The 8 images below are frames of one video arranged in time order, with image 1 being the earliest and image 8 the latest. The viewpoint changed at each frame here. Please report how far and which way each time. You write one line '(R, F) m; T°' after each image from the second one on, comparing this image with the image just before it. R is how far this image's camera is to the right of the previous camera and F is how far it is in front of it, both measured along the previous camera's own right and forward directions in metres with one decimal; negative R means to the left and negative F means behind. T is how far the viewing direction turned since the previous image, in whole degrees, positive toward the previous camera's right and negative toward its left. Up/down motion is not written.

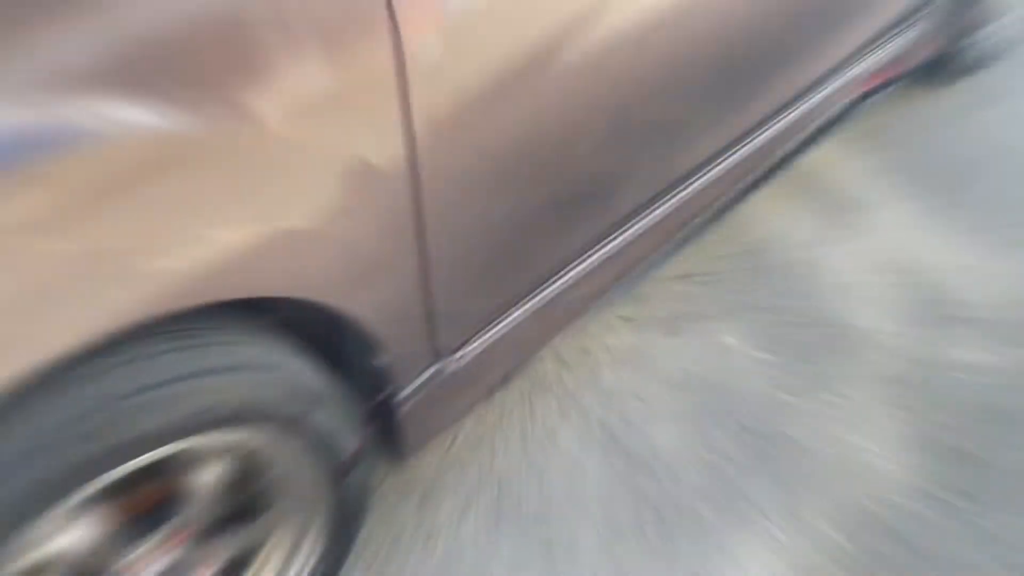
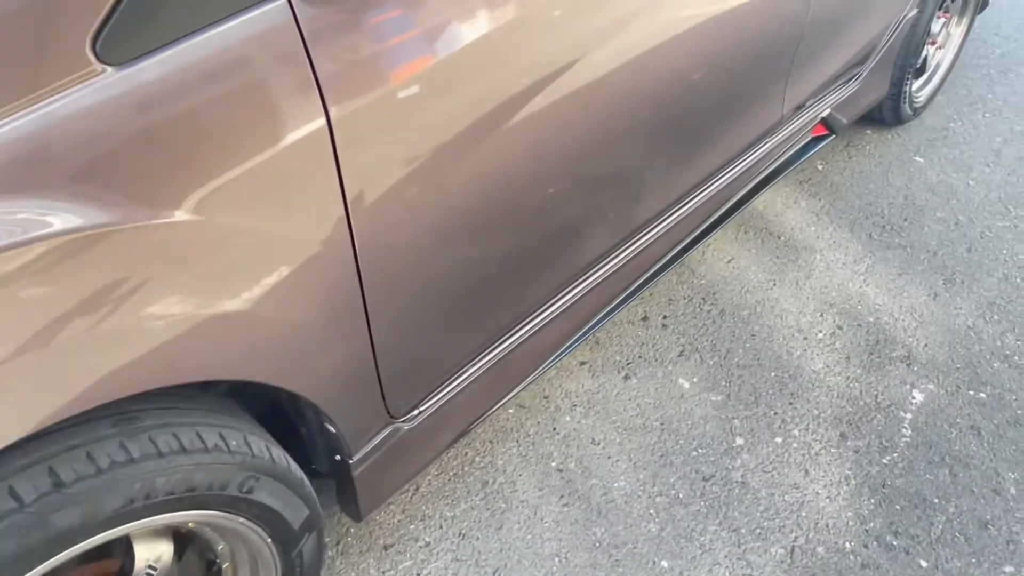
(+0.1, -0.1) m; +1°
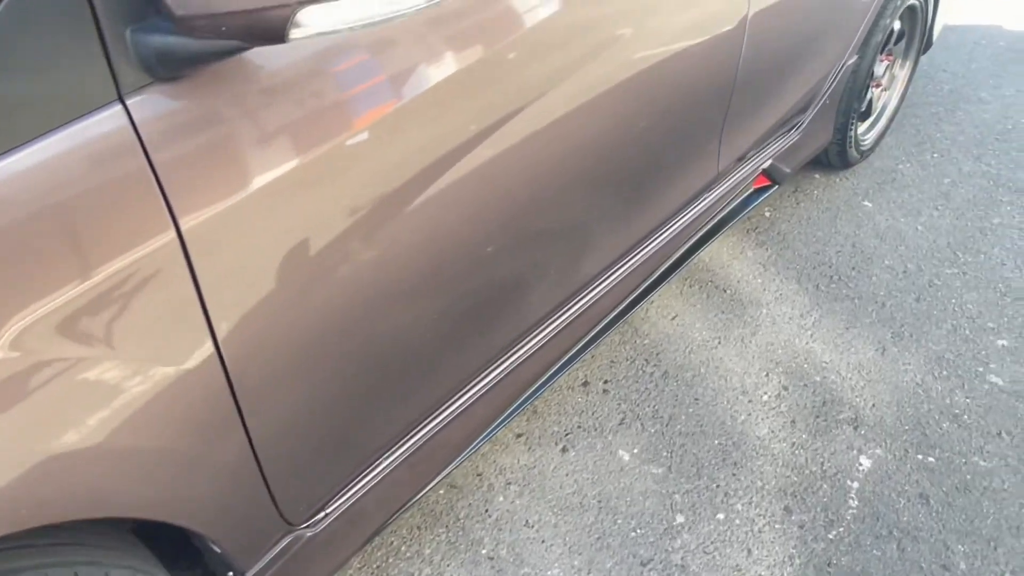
(+0.1, +0.1) m; +1°
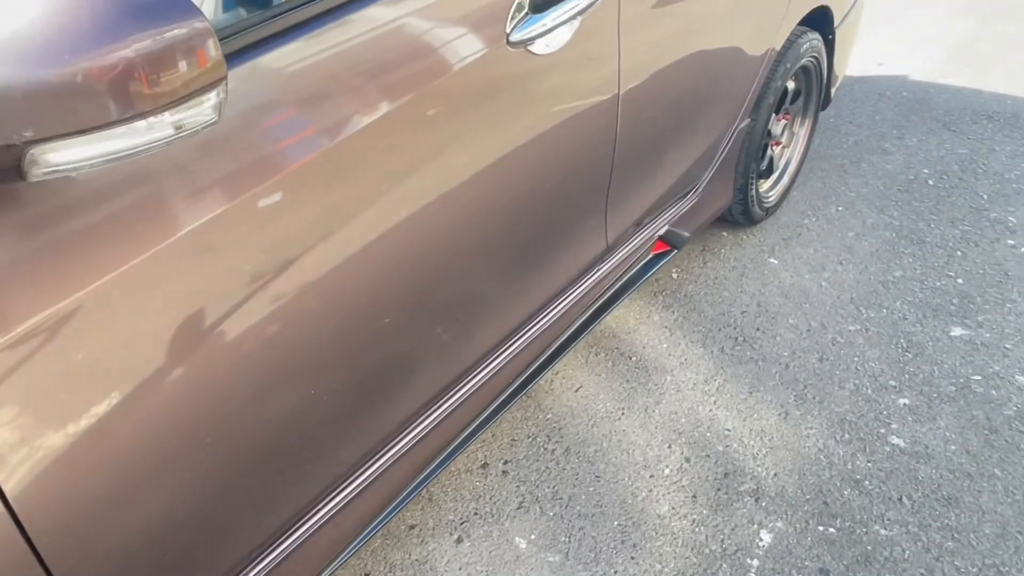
(+0.2, 0.0) m; +3°
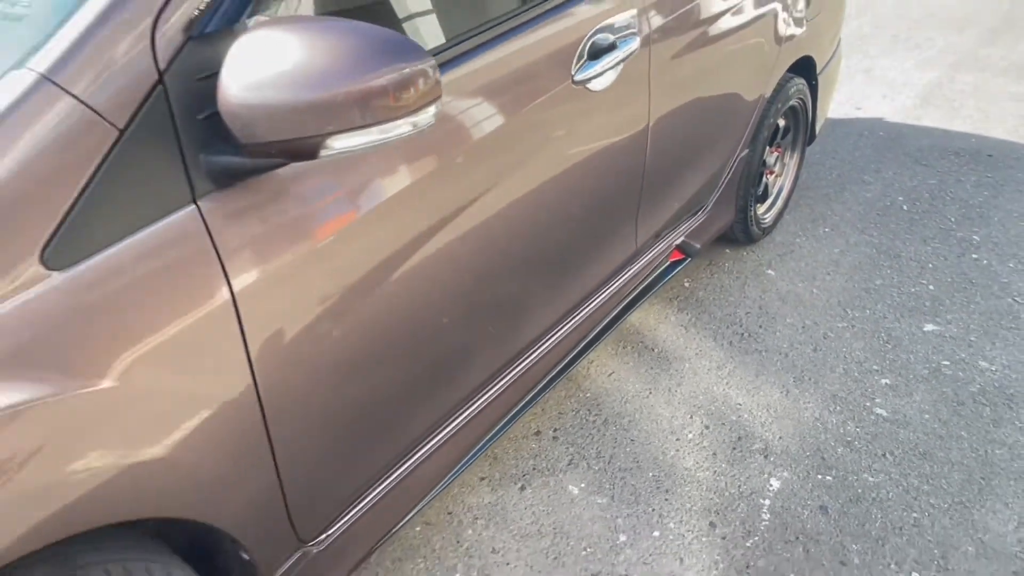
(-0.2, -0.4) m; +1°
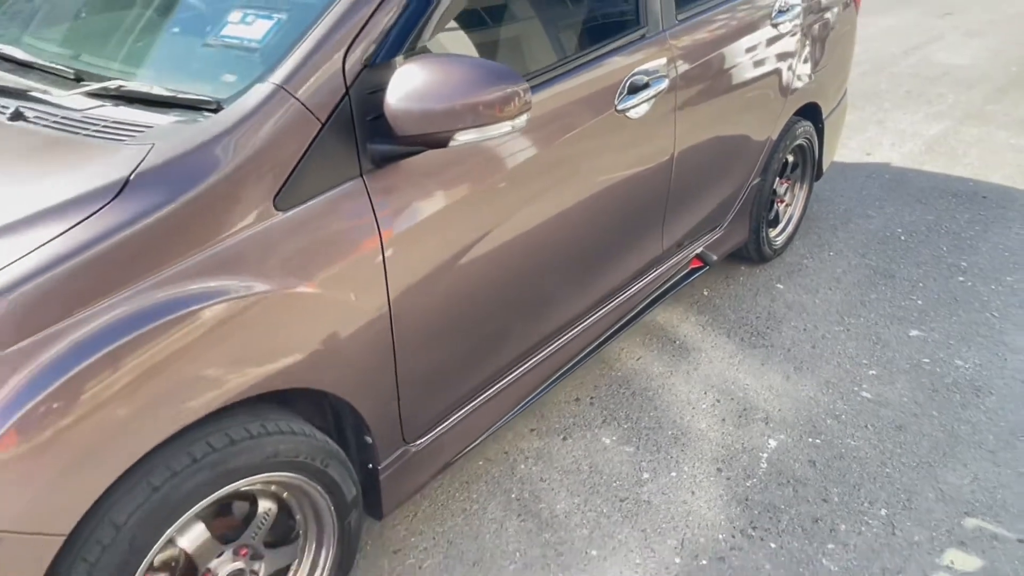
(-0.1, -0.5) m; -2°
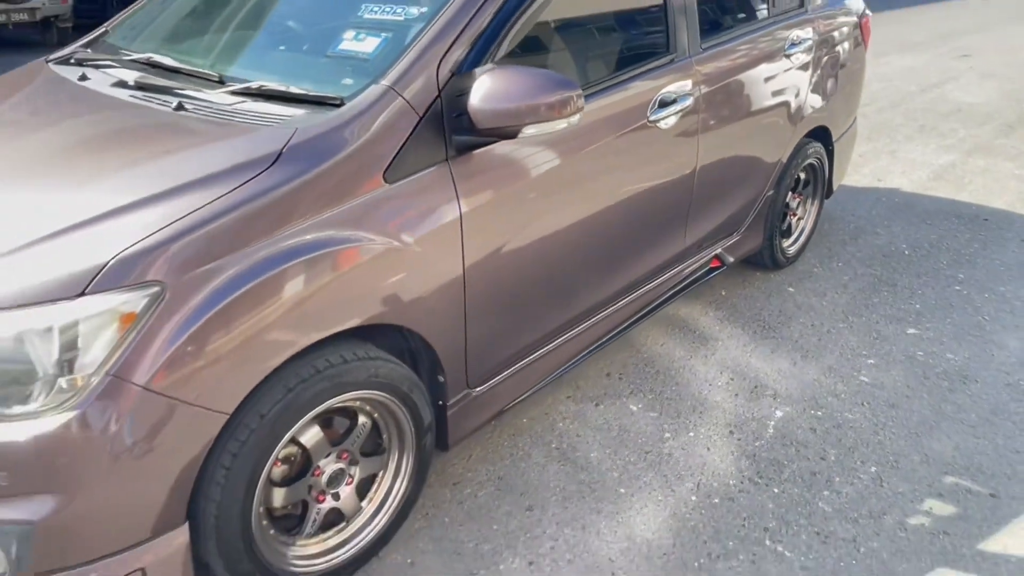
(-0.1, -0.4) m; -2°
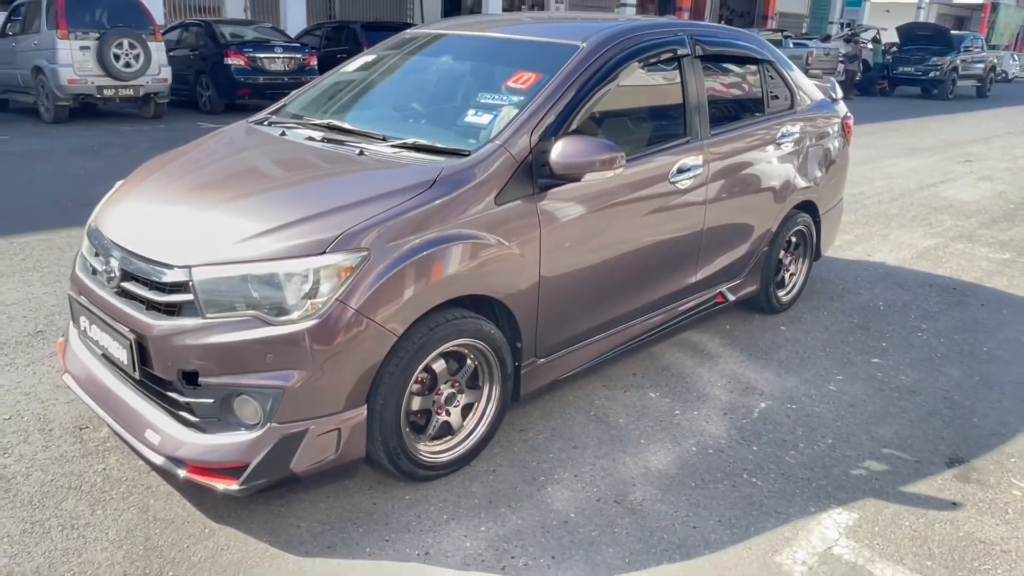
(-0.1, -1.1) m; -2°
